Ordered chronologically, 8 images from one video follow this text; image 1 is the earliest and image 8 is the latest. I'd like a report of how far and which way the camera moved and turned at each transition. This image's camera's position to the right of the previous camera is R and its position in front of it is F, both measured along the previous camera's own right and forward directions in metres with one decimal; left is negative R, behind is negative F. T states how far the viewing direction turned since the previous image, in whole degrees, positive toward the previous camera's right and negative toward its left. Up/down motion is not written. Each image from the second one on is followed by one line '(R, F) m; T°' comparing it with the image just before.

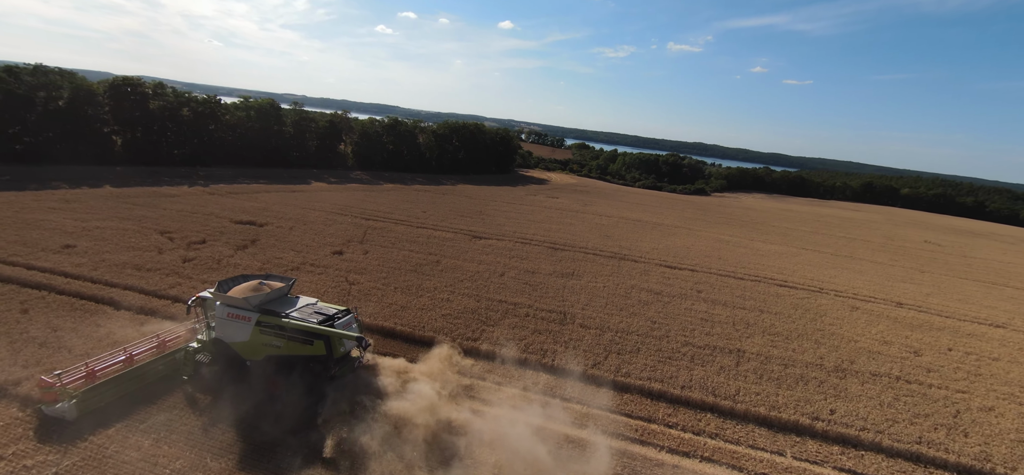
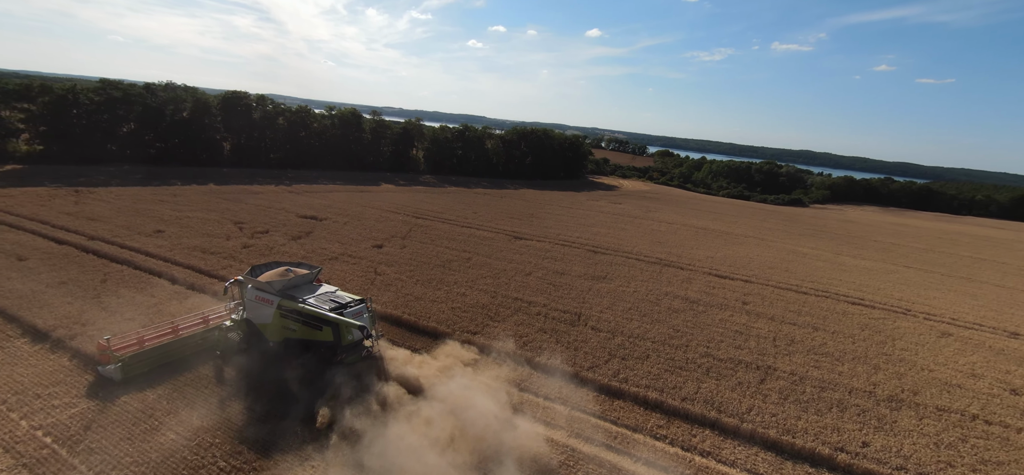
(+2.0, +0.4) m; -10°
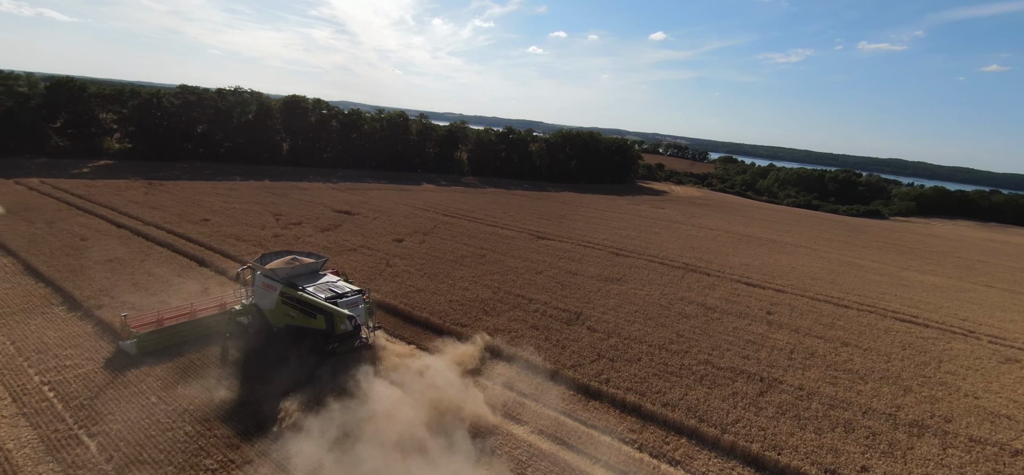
(+1.6, +0.2) m; -7°
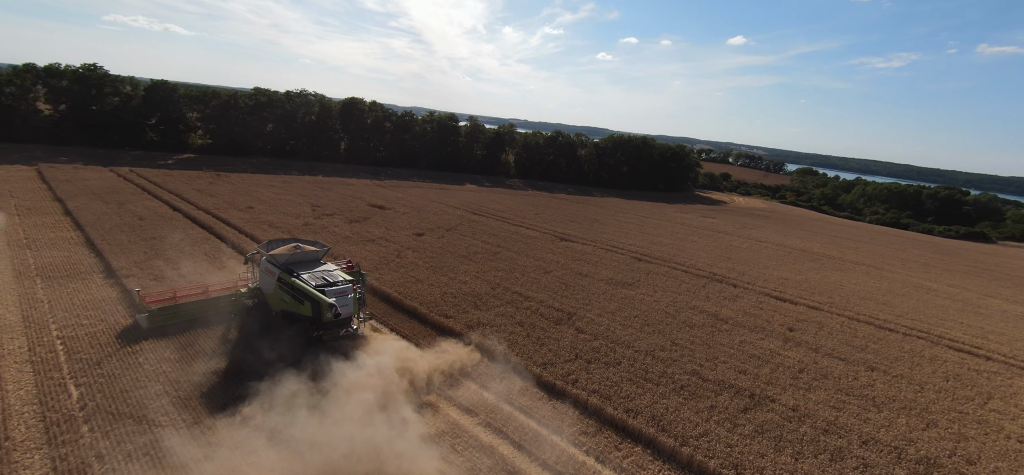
(+1.9, +0.2) m; -7°
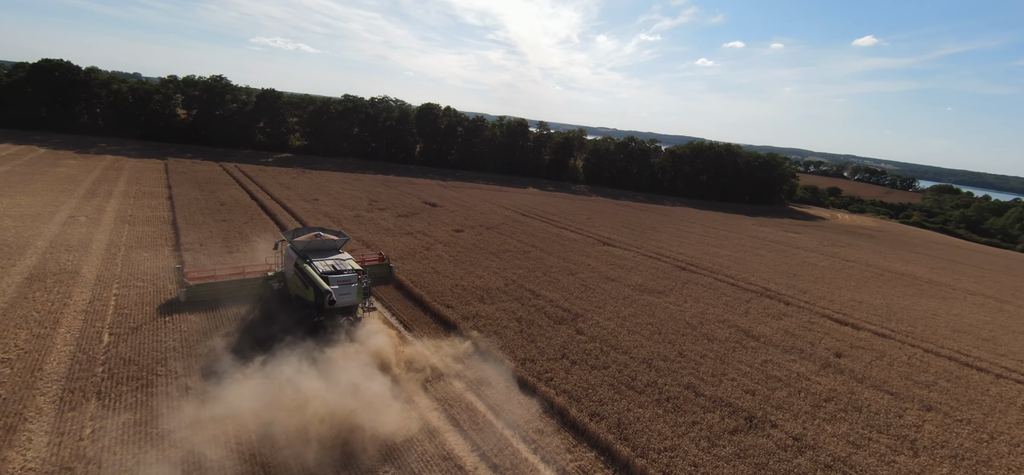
(+2.1, +0.3) m; -10°
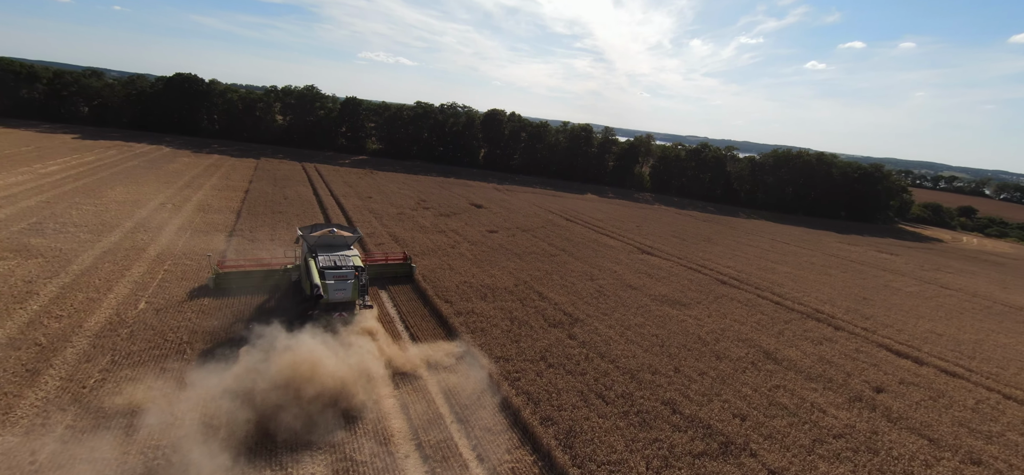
(+2.1, +0.2) m; -10°
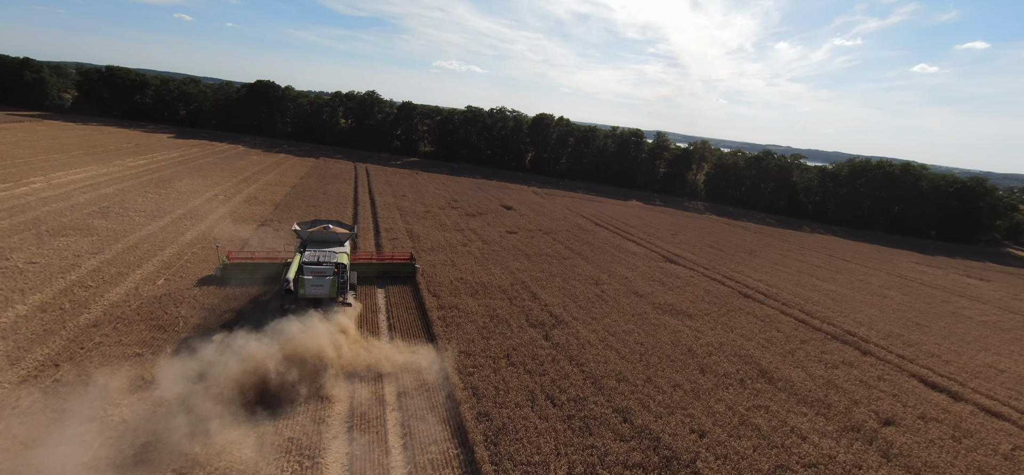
(+2.1, +0.1) m; -8°
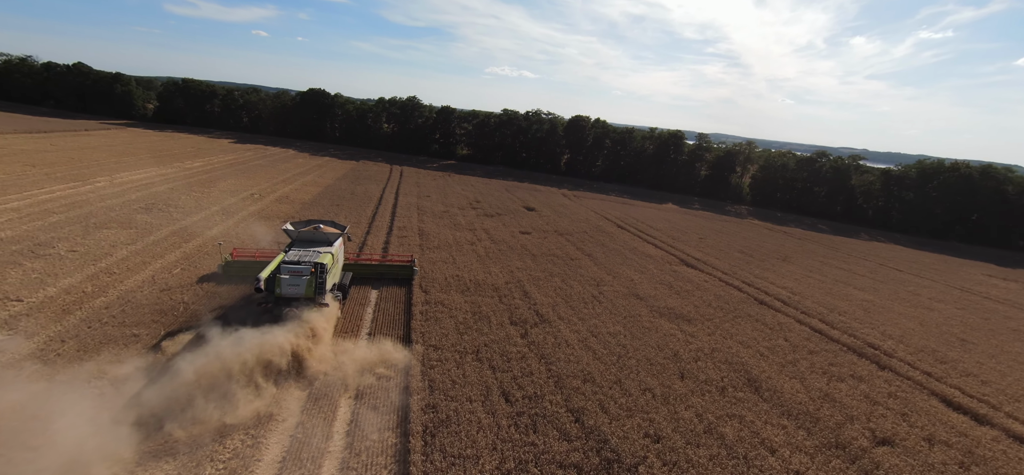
(+1.8, 0.0) m; -6°
